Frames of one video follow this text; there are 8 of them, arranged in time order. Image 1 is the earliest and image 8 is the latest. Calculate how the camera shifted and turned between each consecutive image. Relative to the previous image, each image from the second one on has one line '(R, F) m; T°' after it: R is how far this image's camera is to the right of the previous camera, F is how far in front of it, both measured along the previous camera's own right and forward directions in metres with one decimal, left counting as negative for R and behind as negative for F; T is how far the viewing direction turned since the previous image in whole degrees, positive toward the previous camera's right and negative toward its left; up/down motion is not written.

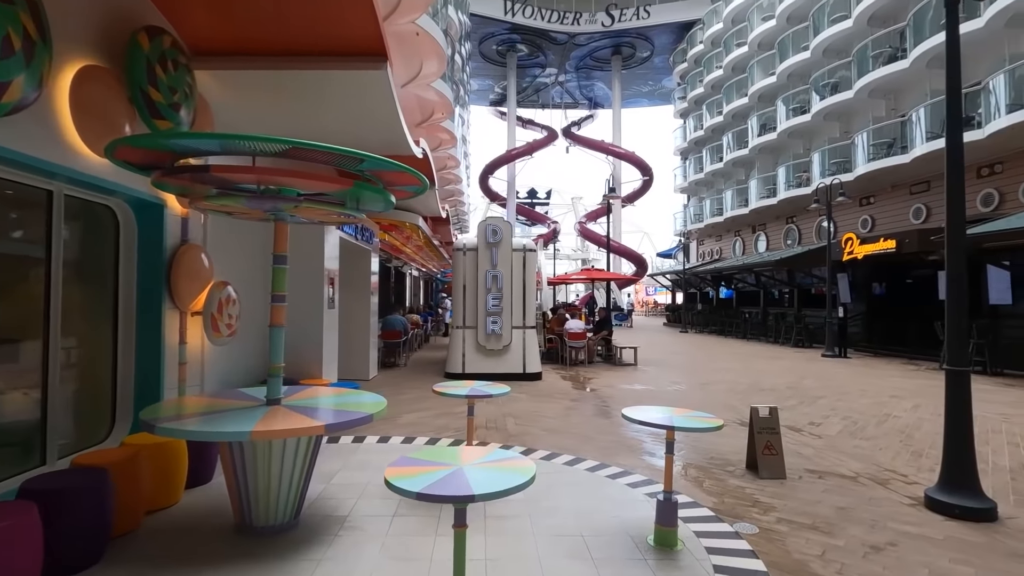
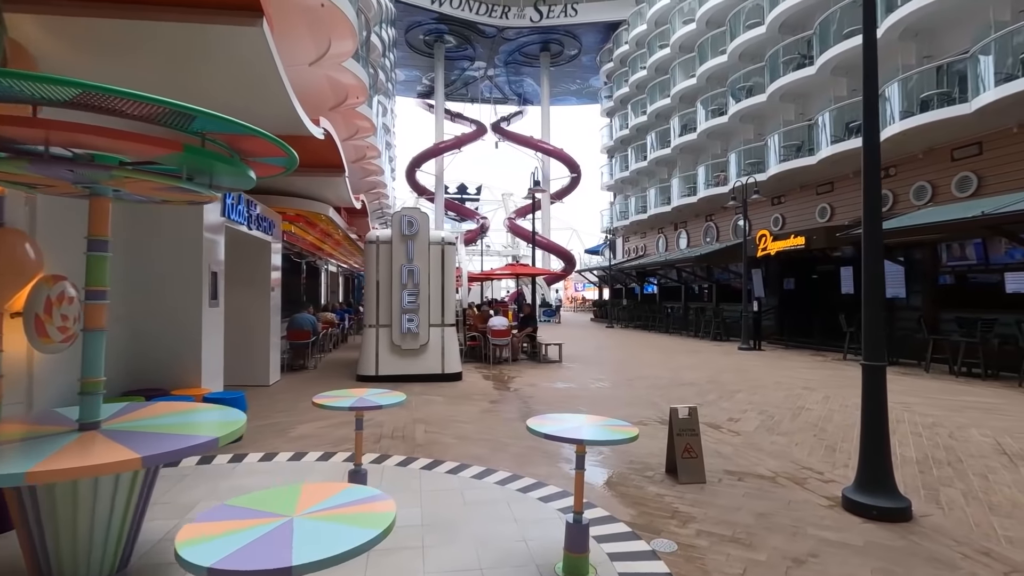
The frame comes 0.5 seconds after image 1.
(+0.3, +0.5) m; +7°
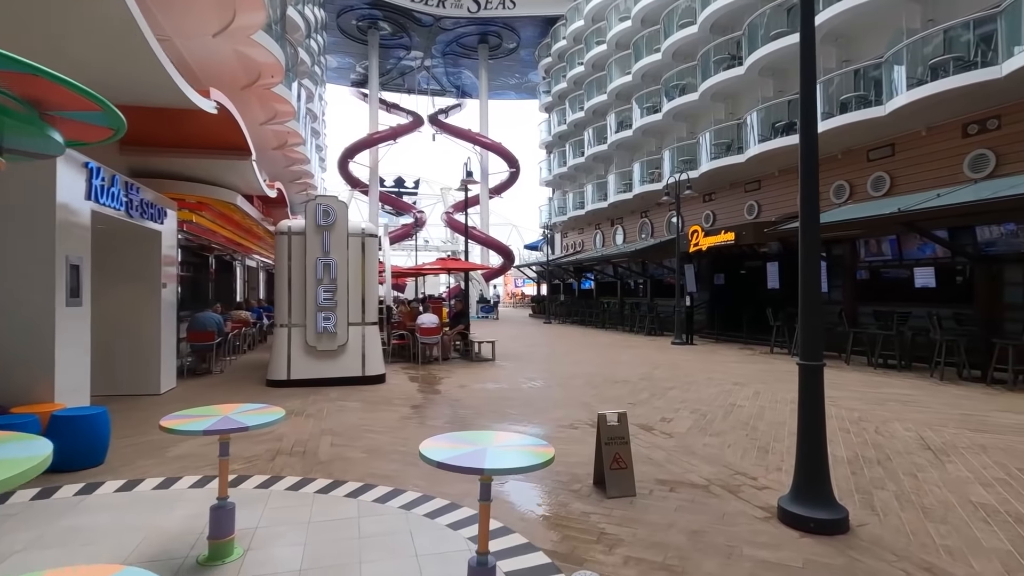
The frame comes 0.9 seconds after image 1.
(+0.2, +0.5) m; +6°
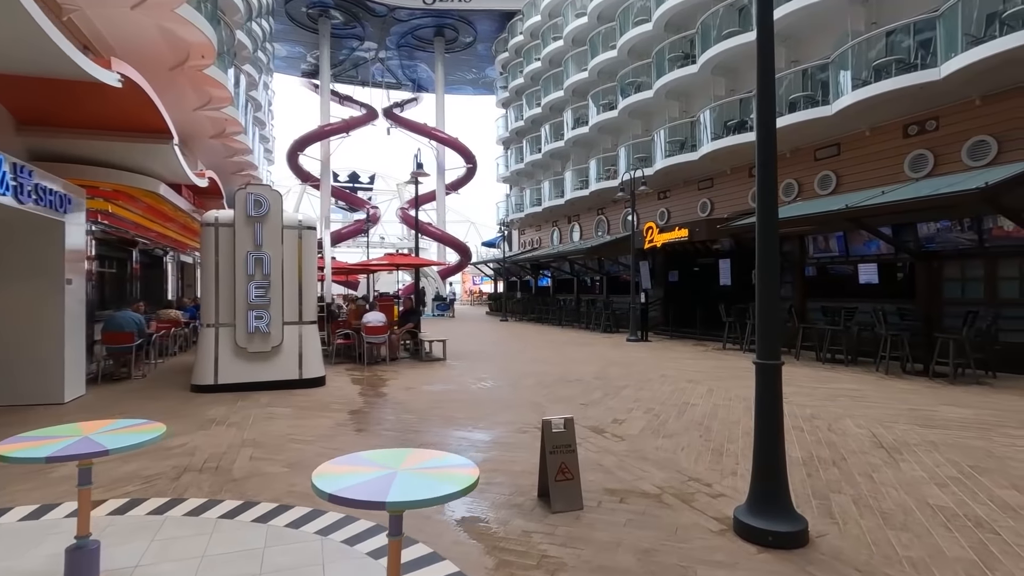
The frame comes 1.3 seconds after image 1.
(+0.2, +0.4) m; +4°
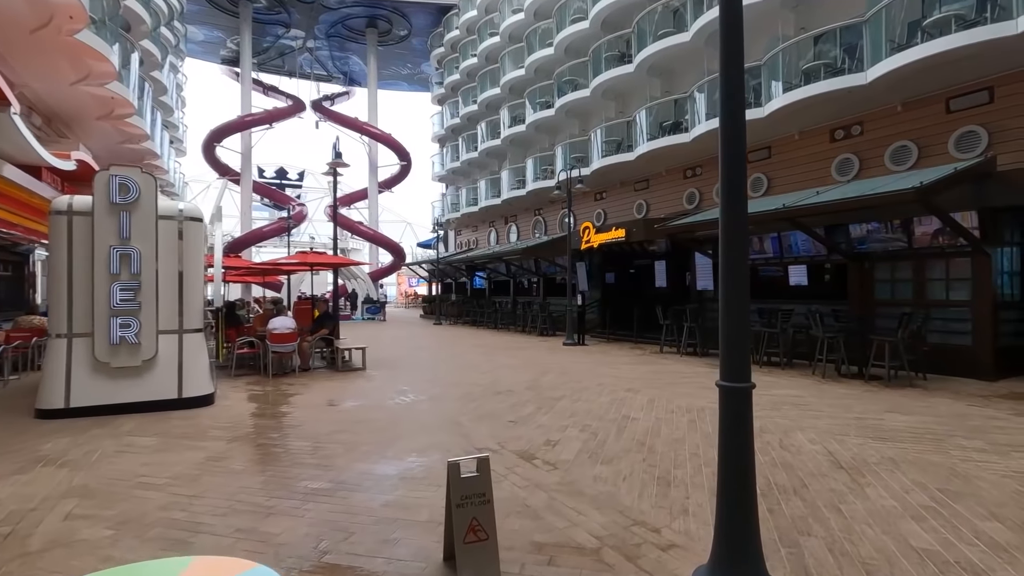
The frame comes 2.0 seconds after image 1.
(+0.2, +0.9) m; +6°
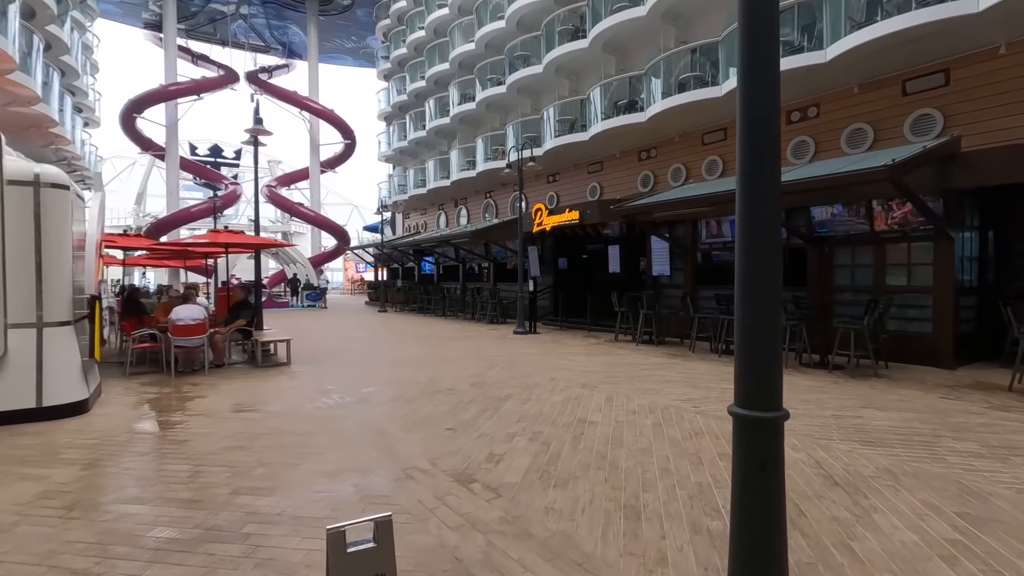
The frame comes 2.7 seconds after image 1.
(+0.1, +1.0) m; +5°
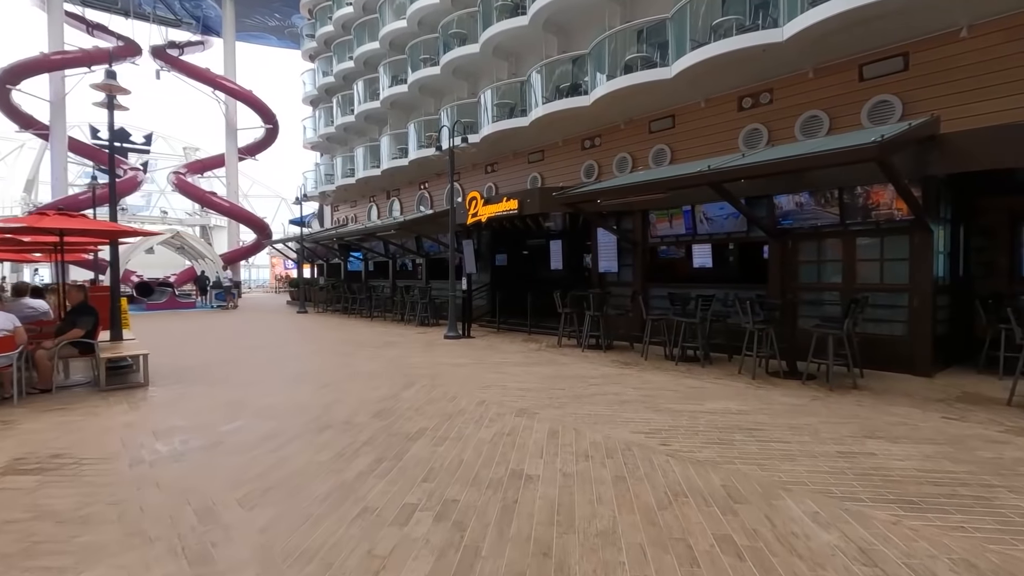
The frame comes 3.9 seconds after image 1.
(+0.3, +1.6) m; +6°
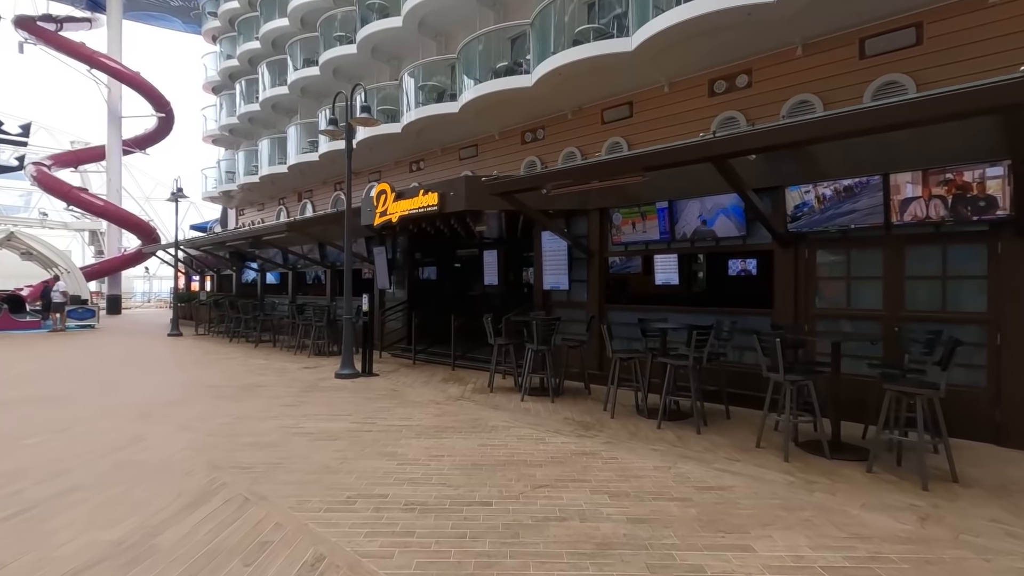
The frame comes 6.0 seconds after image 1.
(+0.4, +3.1) m; +7°
